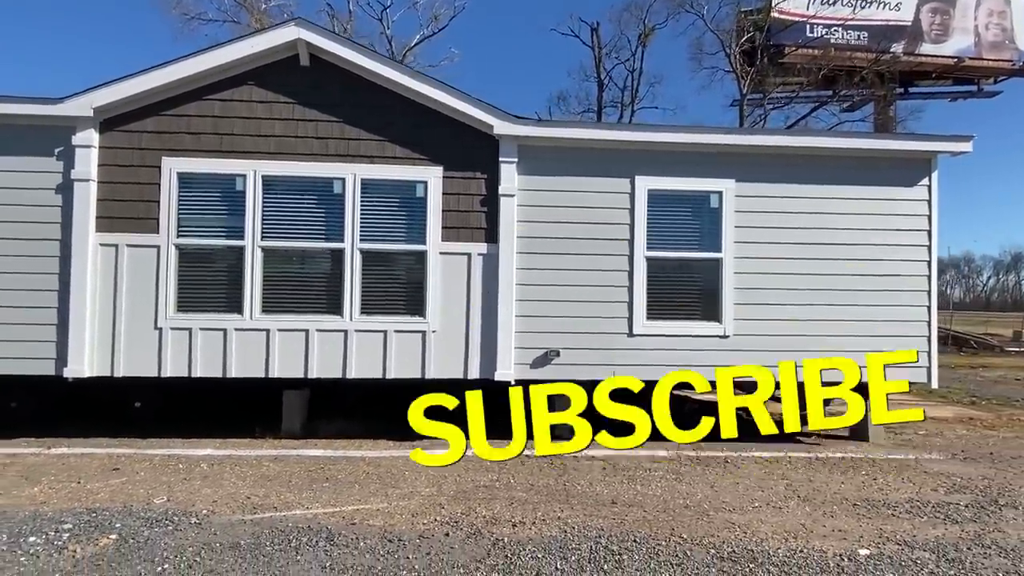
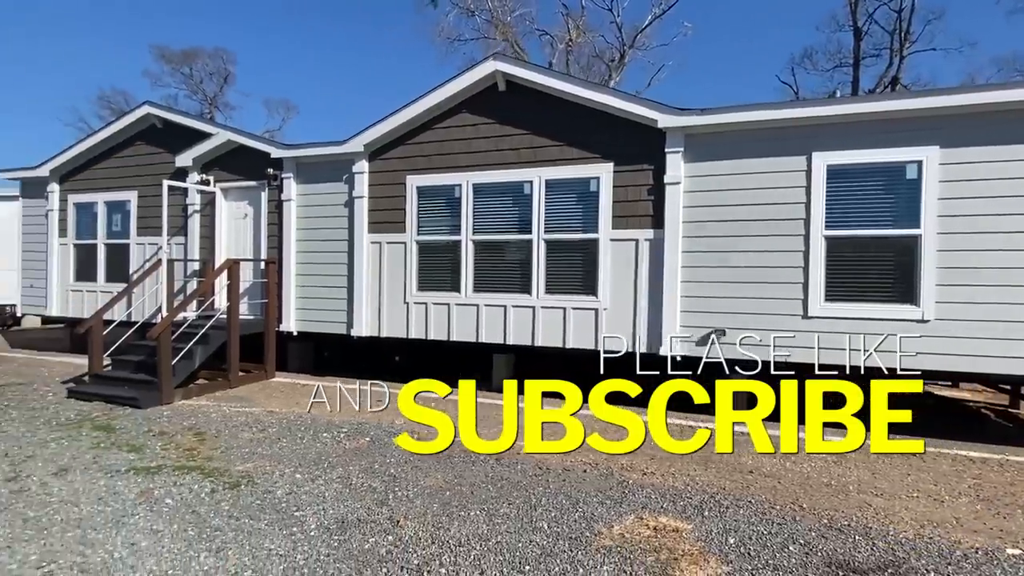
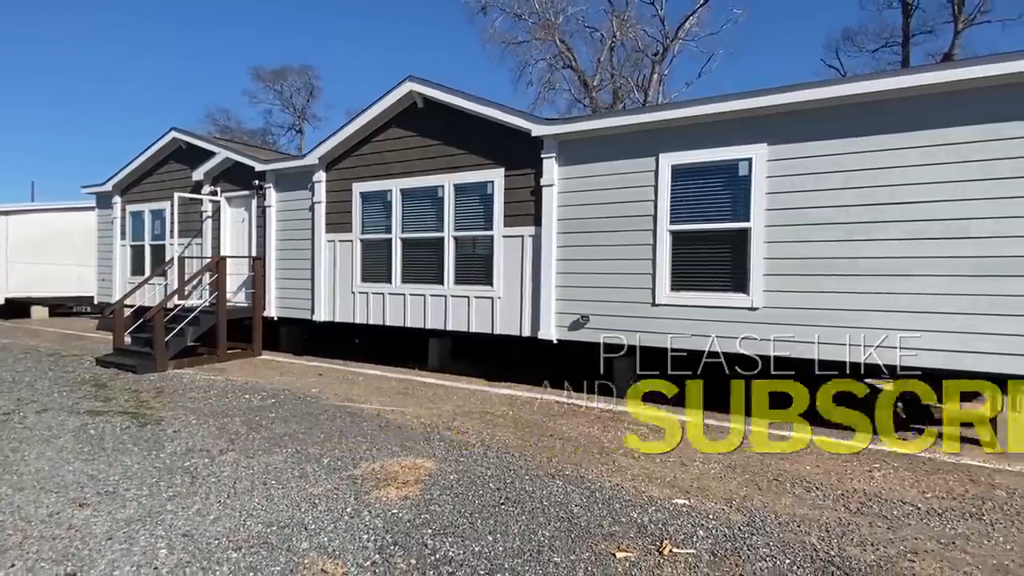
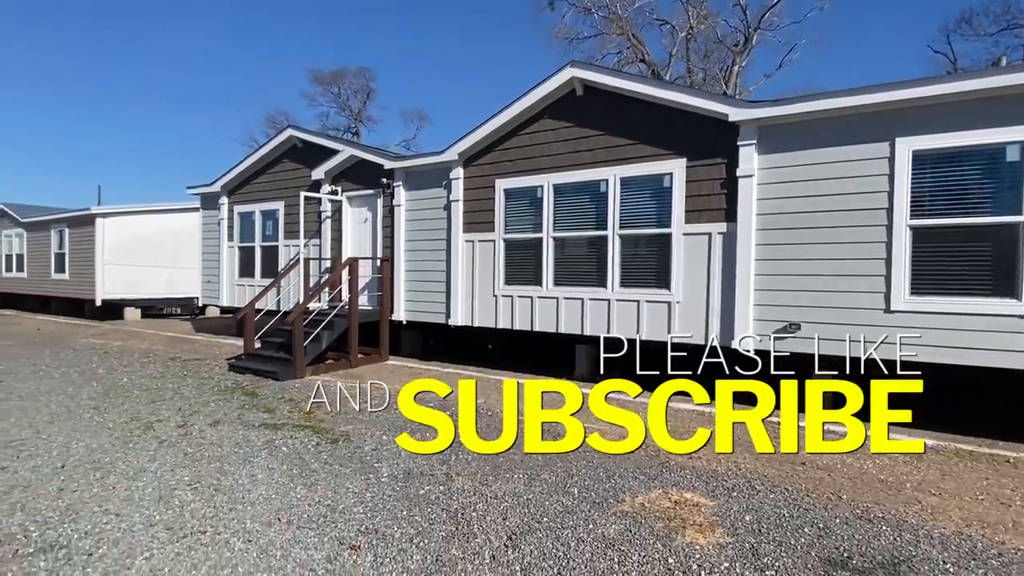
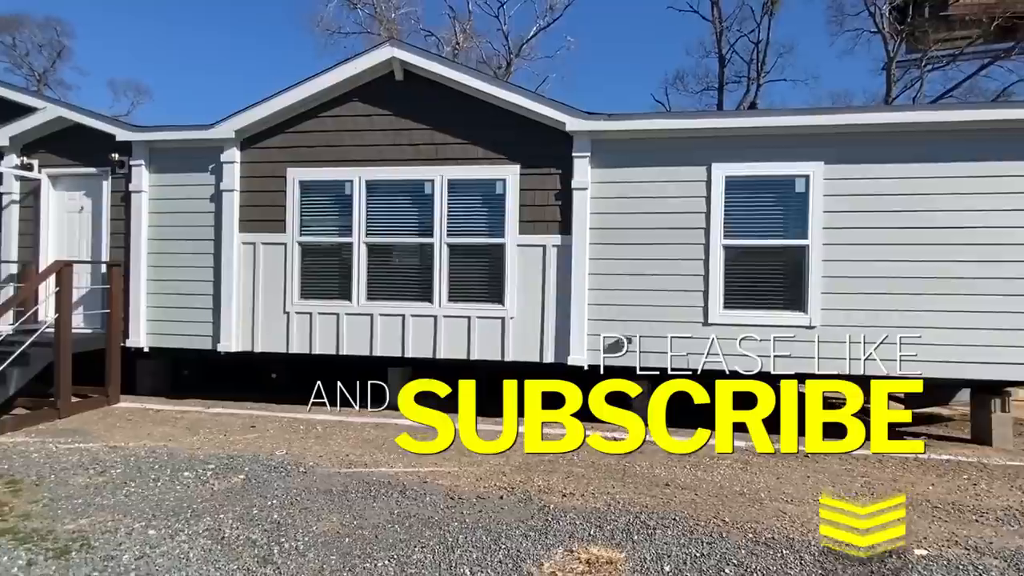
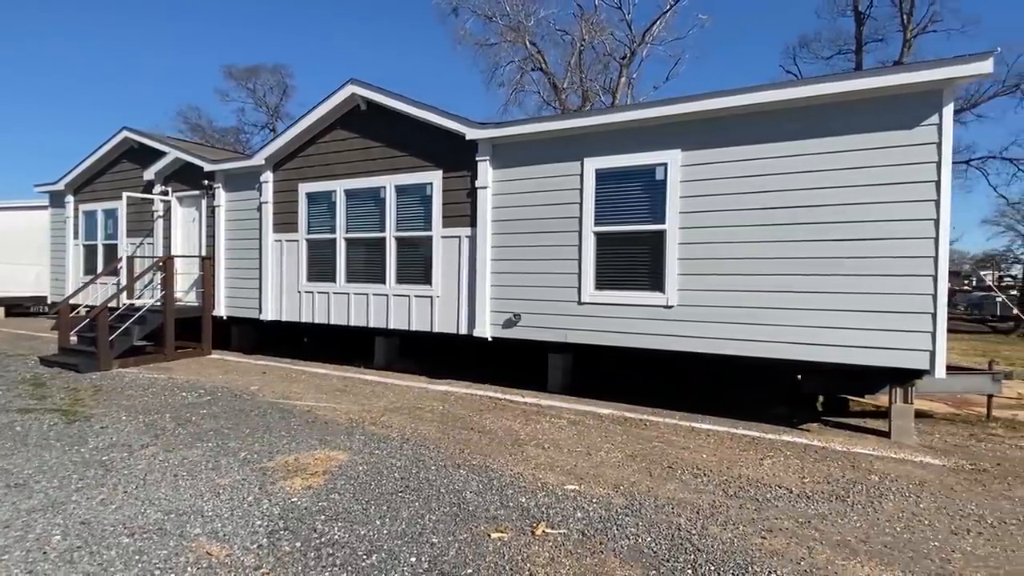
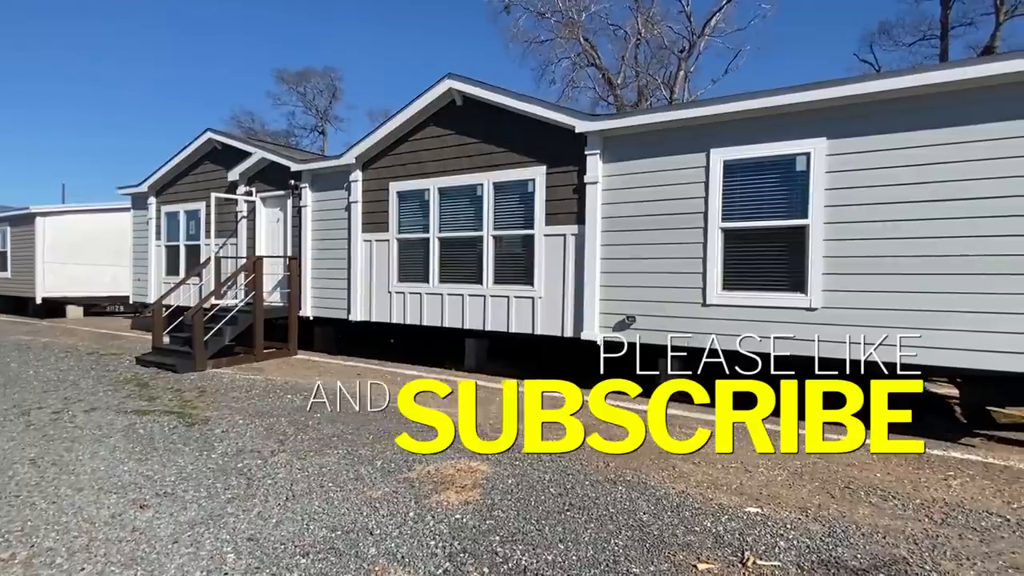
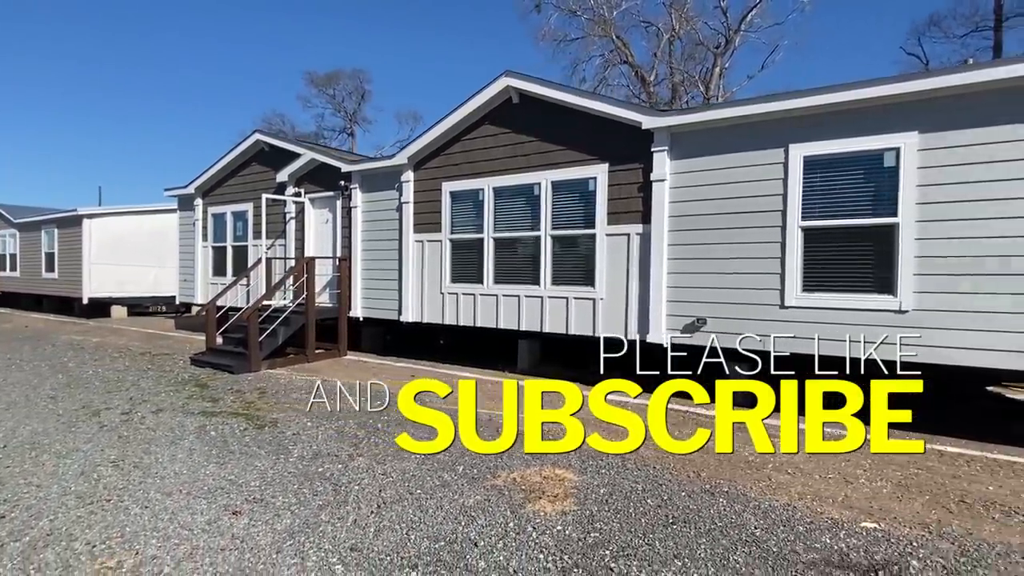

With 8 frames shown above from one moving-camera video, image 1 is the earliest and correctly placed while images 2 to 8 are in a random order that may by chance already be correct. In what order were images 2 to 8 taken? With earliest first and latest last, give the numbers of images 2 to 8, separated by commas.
5, 2, 4, 8, 7, 3, 6
